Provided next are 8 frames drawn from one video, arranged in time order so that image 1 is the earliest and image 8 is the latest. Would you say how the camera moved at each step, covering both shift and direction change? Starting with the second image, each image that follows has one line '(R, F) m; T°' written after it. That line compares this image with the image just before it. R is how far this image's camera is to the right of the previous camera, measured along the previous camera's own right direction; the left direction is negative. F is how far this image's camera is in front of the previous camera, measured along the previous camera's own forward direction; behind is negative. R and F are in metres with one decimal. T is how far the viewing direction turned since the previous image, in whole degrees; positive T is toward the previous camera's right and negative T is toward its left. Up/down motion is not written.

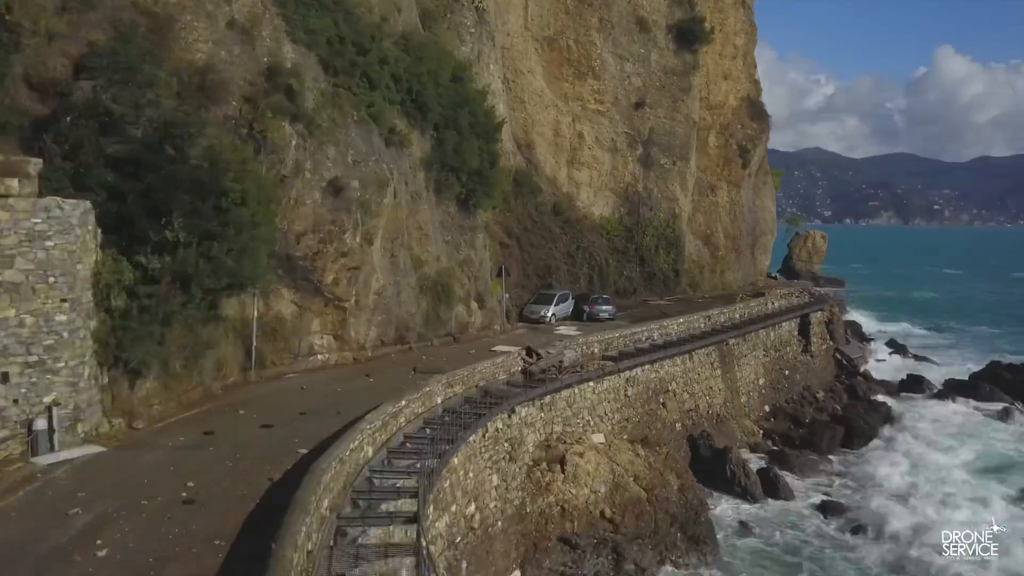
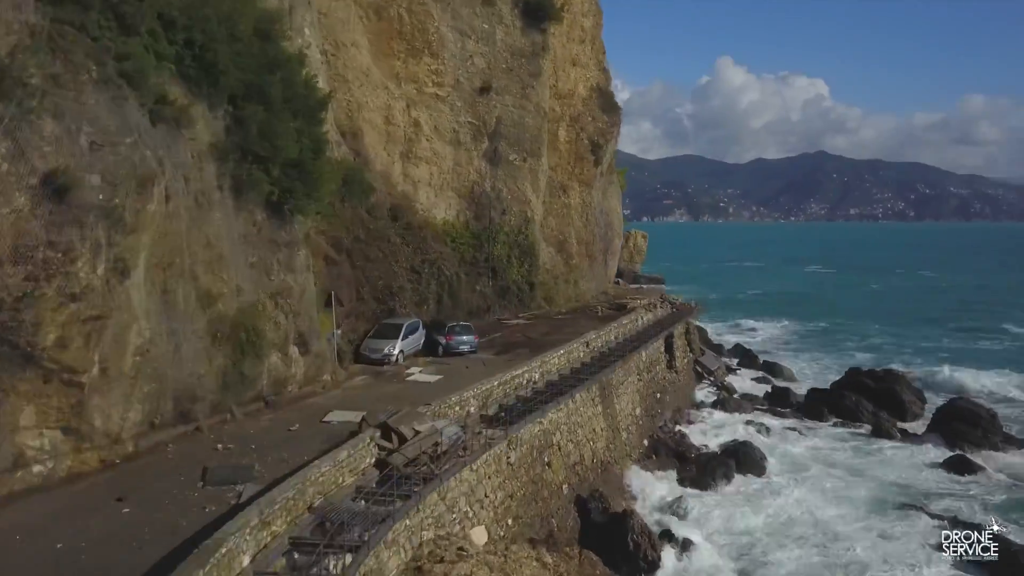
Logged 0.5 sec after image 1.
(-0.4, +5.3) m; +13°
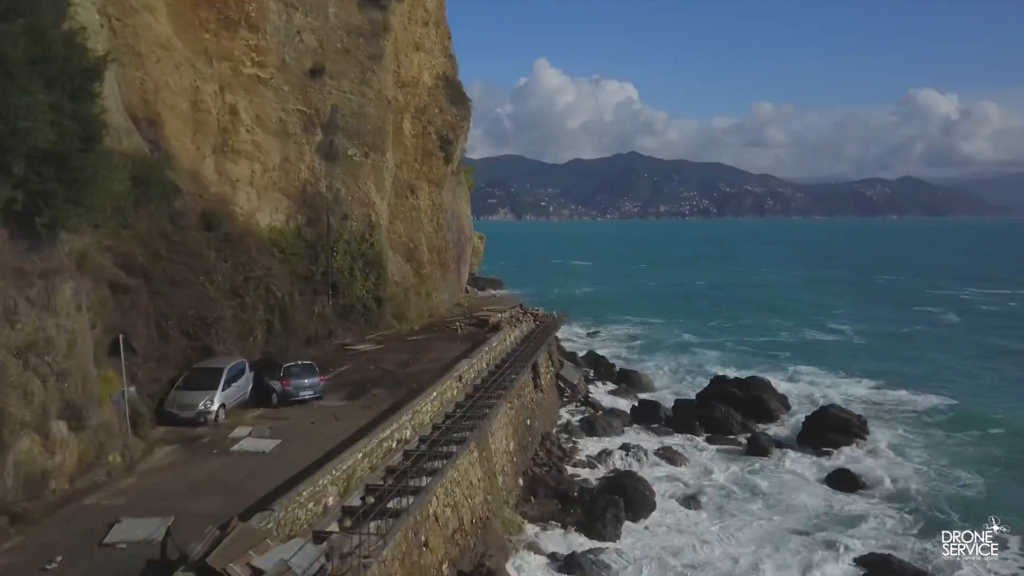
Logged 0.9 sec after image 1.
(-0.5, +3.7) m; +12°
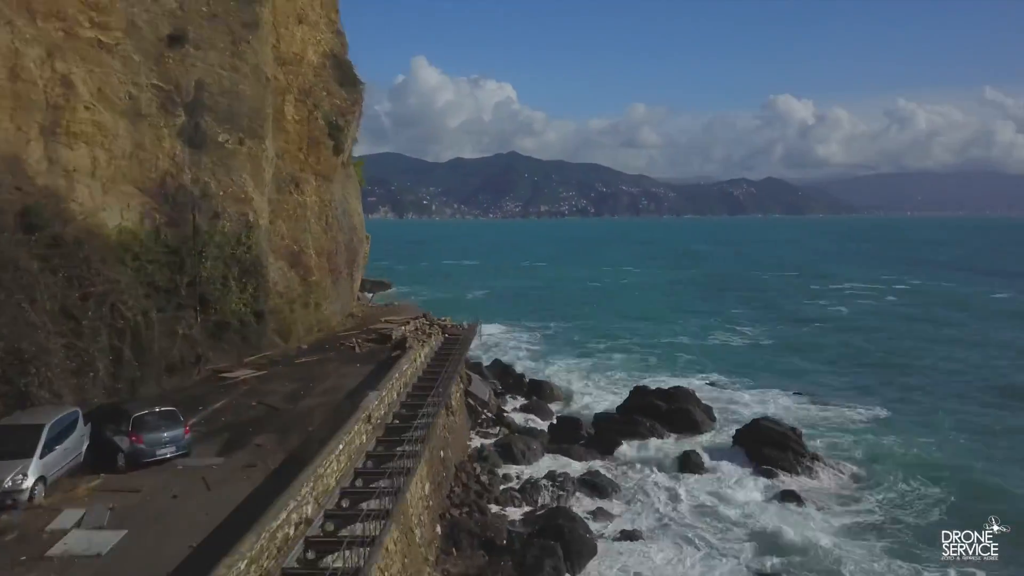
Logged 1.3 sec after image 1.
(-0.6, +3.2) m; +8°
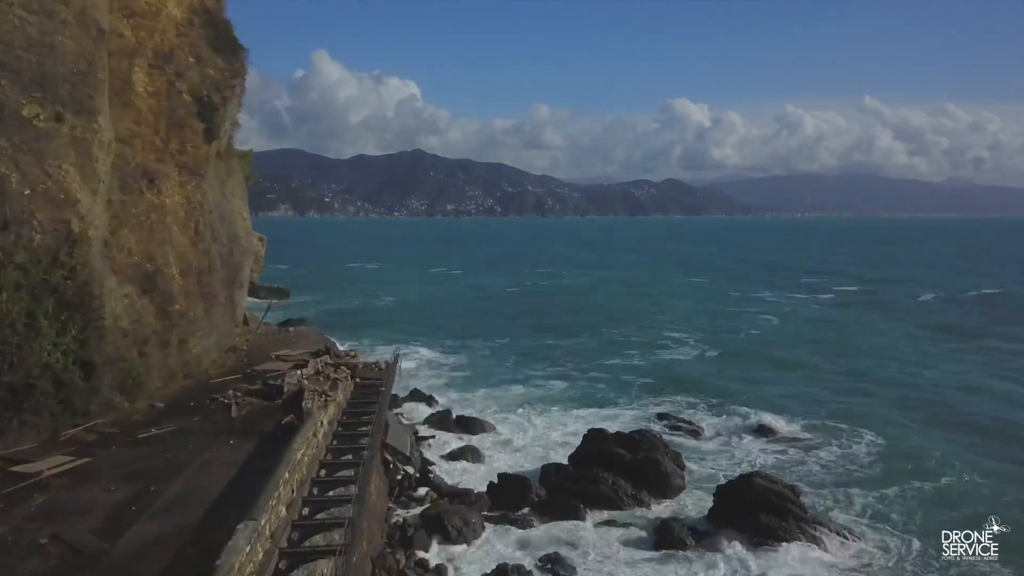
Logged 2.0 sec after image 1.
(-0.6, +5.5) m; +7°
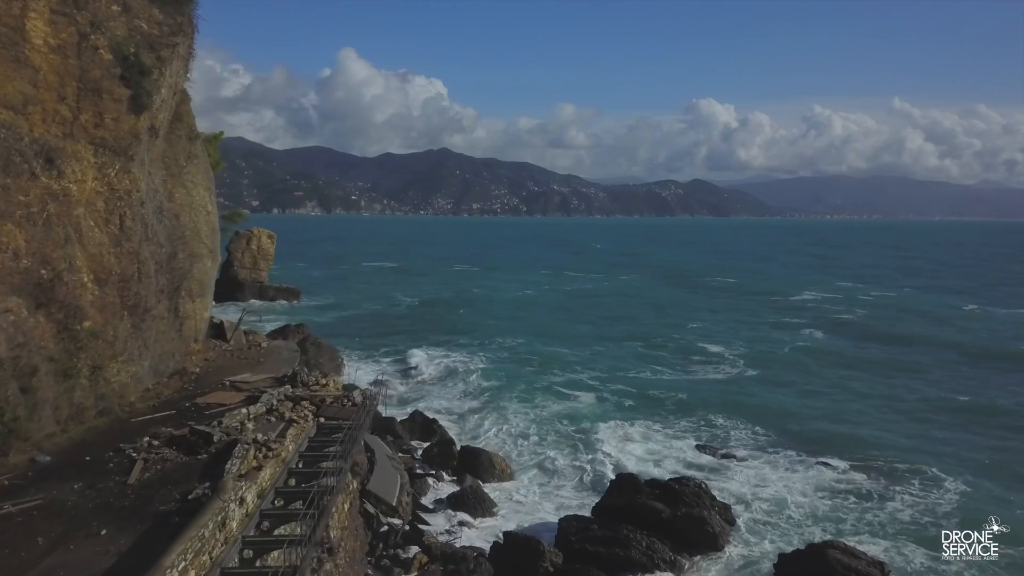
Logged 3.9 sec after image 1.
(+0.2, +4.2) m; -2°
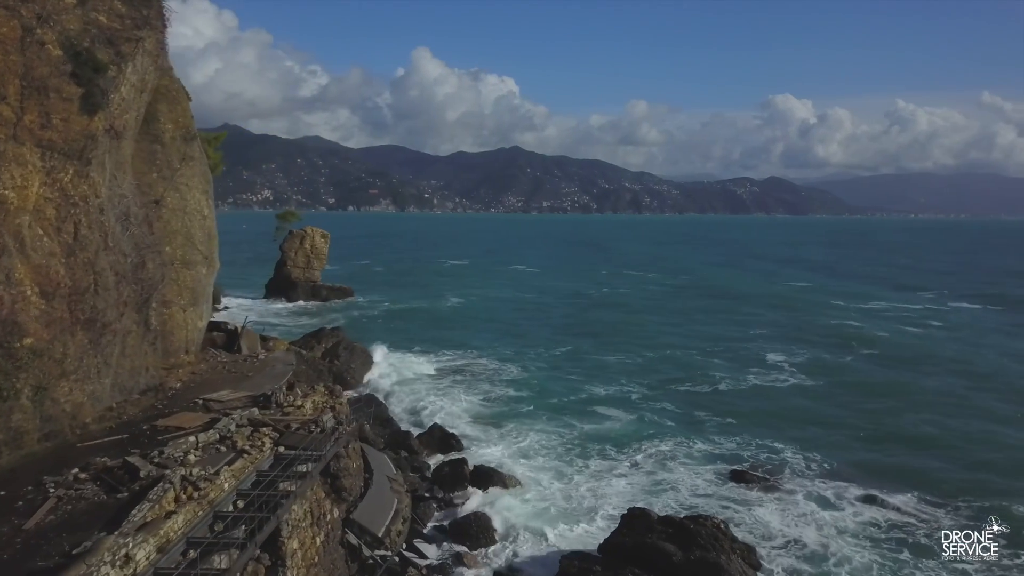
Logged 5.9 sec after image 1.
(+1.4, +1.7) m; -5°
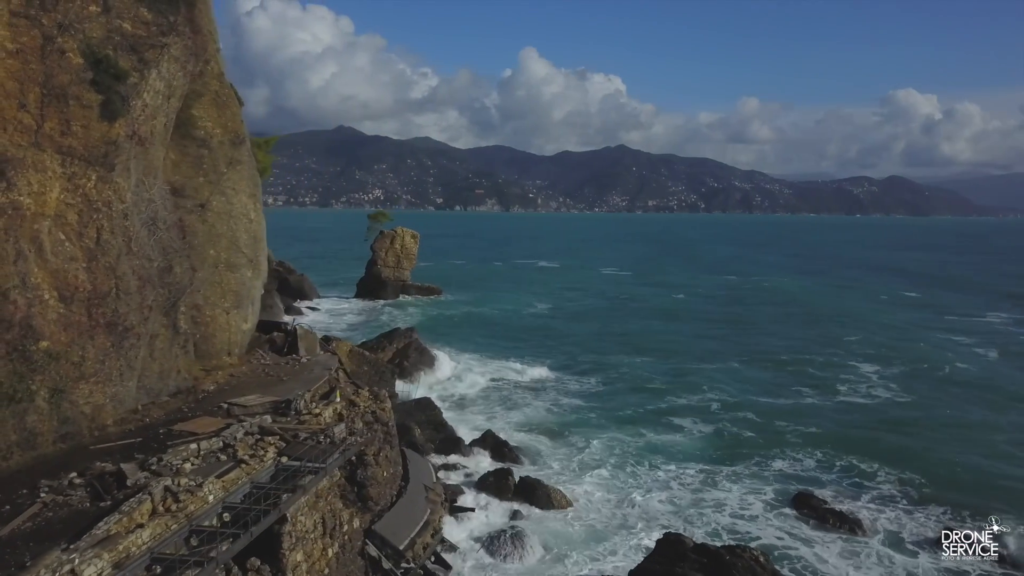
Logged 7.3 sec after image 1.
(+1.5, +0.8) m; -7°
